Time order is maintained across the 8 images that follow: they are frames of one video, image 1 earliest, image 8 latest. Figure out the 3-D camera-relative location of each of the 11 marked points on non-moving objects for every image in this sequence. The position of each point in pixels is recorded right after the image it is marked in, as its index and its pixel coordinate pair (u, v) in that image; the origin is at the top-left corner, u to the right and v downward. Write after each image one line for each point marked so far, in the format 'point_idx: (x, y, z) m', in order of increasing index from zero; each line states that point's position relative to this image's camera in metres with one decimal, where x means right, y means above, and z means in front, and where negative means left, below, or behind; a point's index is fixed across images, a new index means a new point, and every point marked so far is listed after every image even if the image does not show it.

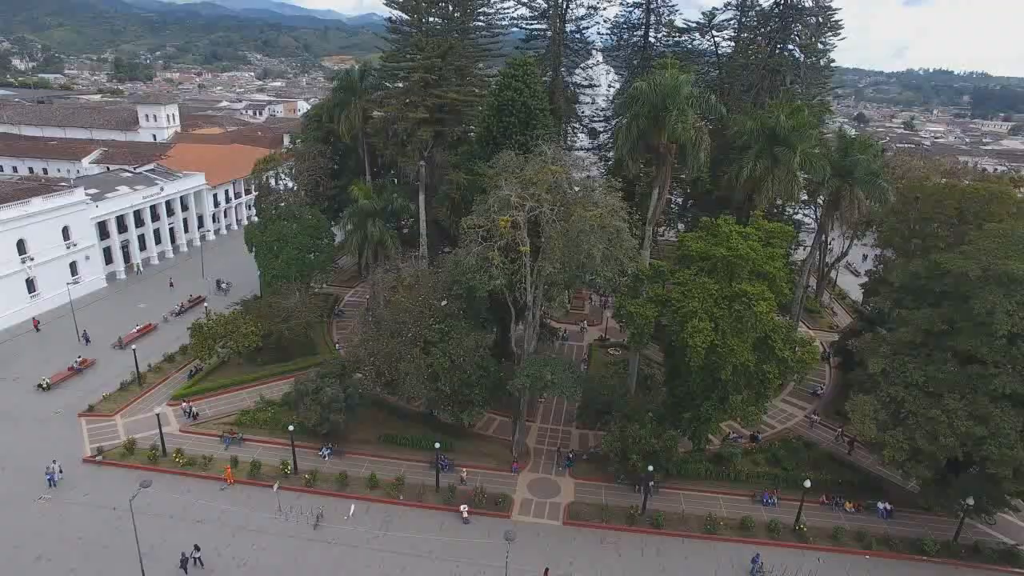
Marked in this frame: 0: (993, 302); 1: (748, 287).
0: (+15.3, -0.4, +19.1) m
1: (+7.4, +0.1, +19.0) m
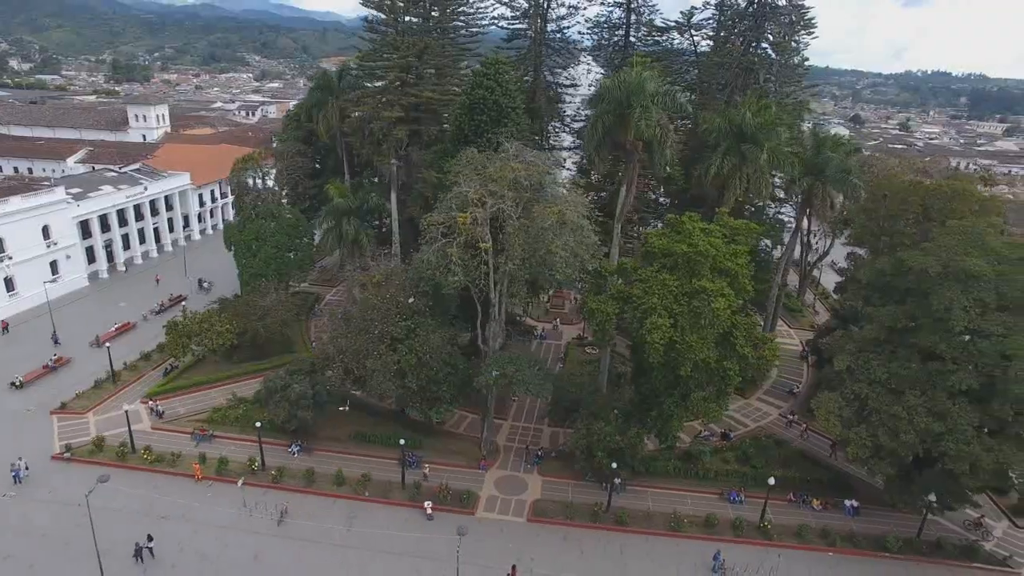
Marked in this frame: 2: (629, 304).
0: (+14.0, -0.3, +19.1) m
1: (+6.2, +0.2, +19.1) m
2: (+3.9, -0.5, +19.9) m
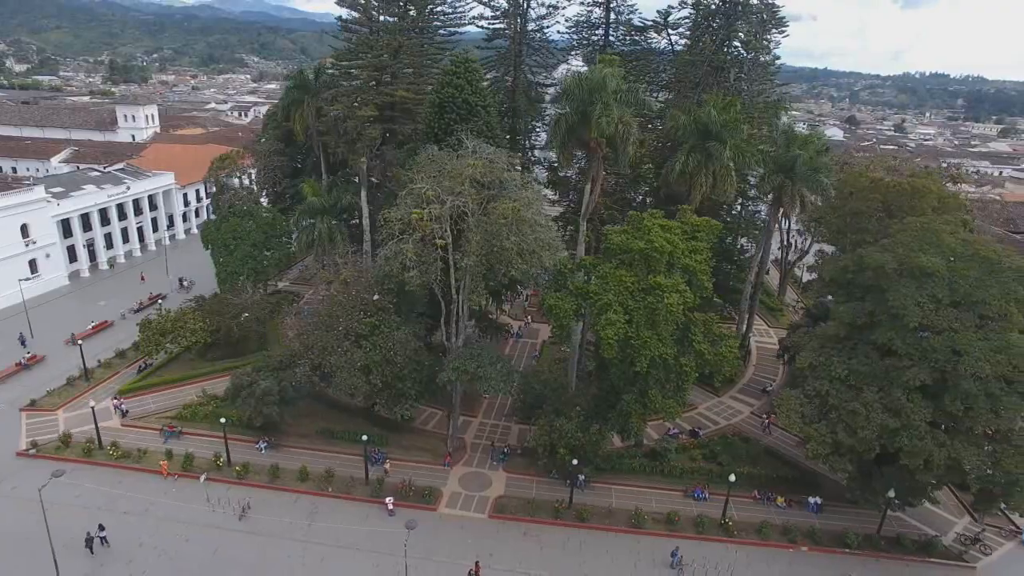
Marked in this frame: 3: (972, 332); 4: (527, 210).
0: (+12.6, -0.2, +19.2) m
1: (+4.8, +0.3, +19.2) m
2: (+2.5, -0.4, +20.0) m
3: (+14.1, -1.3, +18.3) m
4: (+0.4, +2.6, +19.9) m
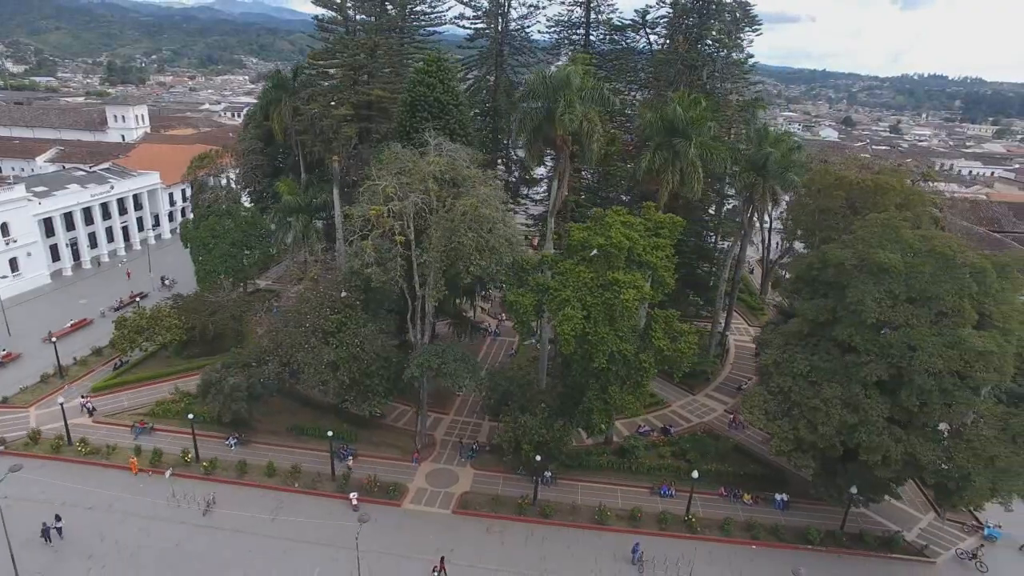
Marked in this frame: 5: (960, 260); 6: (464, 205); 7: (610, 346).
0: (+11.3, -0.1, +19.3) m
1: (+3.4, +0.4, +19.3) m
2: (+1.2, -0.3, +20.1) m
3: (+12.8, -1.2, +18.4) m
4: (-0.9, +2.7, +20.0) m
5: (+14.1, +0.9, +18.8) m
6: (-1.6, +2.8, +19.8) m
7: (+3.1, -1.8, +19.1) m
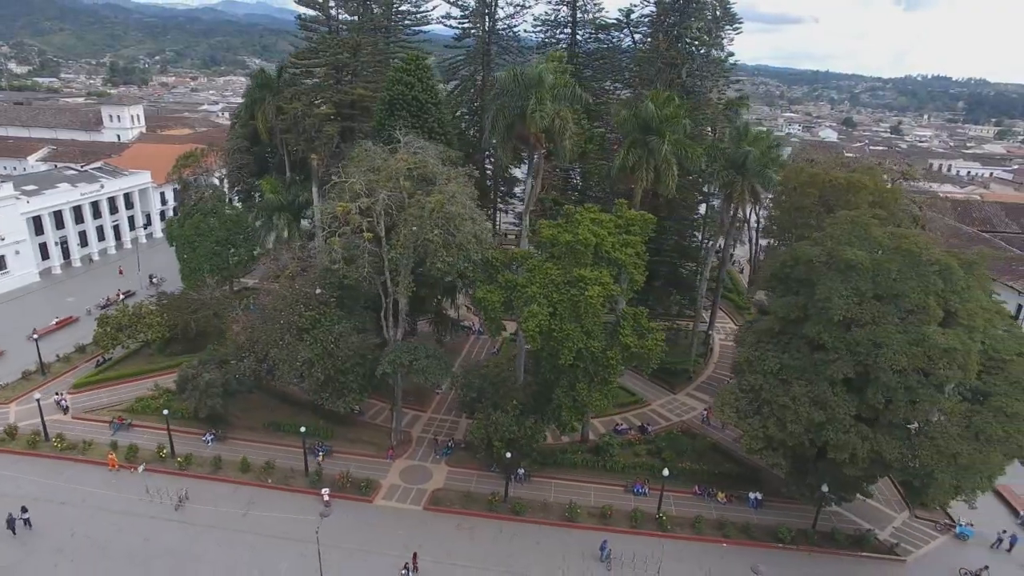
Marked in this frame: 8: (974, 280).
0: (+10.2, 0.0, +19.3) m
1: (+2.4, +0.5, +19.3) m
2: (+0.1, -0.2, +20.1) m
3: (+11.7, -1.1, +18.4) m
4: (-2.0, +2.8, +20.0) m
5: (+13.0, +1.0, +18.8) m
6: (-2.7, +2.9, +19.9) m
7: (+2.0, -1.7, +19.1) m
8: (+14.8, +0.3, +19.2) m
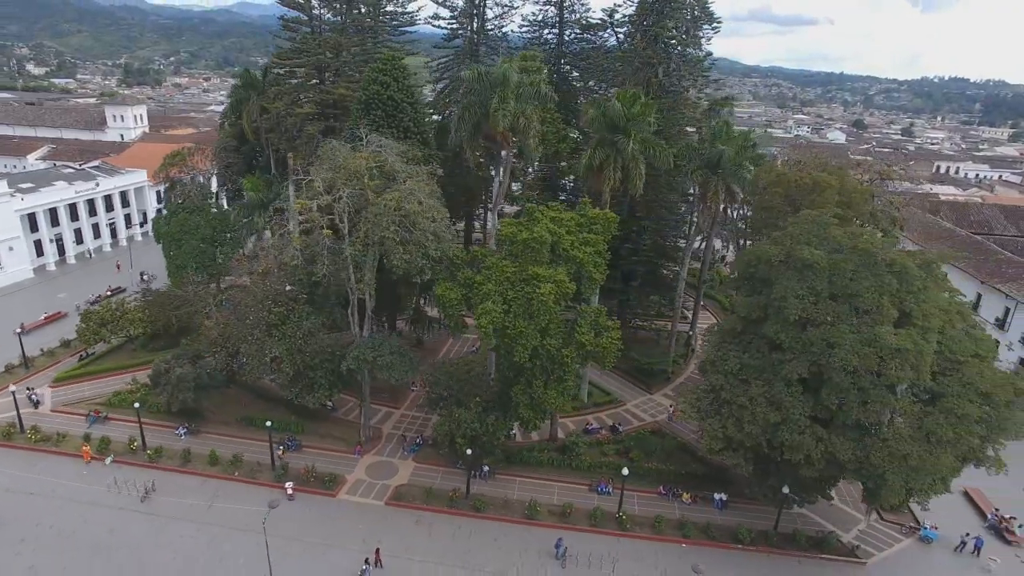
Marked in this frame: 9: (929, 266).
0: (+8.8, 0.0, +19.2) m
1: (+0.9, +0.6, +19.4) m
2: (-1.3, -0.1, +20.3) m
3: (+10.2, -1.1, +18.3) m
4: (-3.4, +2.9, +20.2) m
5: (+11.5, +1.0, +18.7) m
6: (-4.1, +3.0, +20.0) m
7: (+0.6, -1.6, +19.2) m
8: (+13.4, +0.3, +19.1) m
9: (+13.5, +0.7, +19.2) m
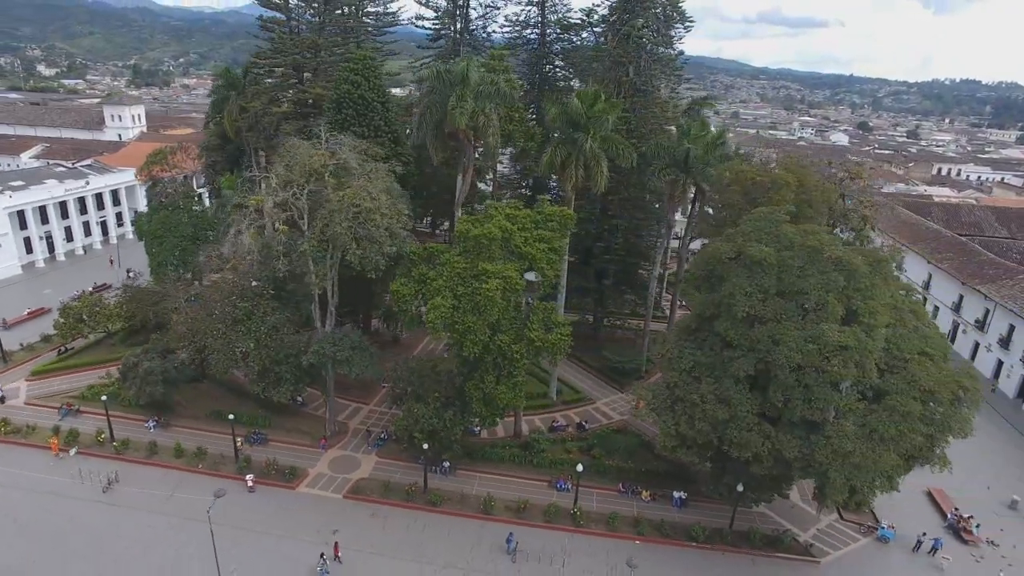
0: (+7.2, +0.1, +19.3) m
1: (-0.7, +0.7, +19.5) m
2: (-2.9, +0.1, +20.4) m
3: (+8.6, -1.0, +18.3) m
4: (-5.0, +3.1, +20.4) m
5: (+9.9, +1.0, +18.7) m
6: (-5.7, +3.2, +20.3) m
7: (-1.1, -1.5, +19.3) m
8: (+11.8, +0.3, +19.0) m
9: (+11.8, +0.8, +19.2) m
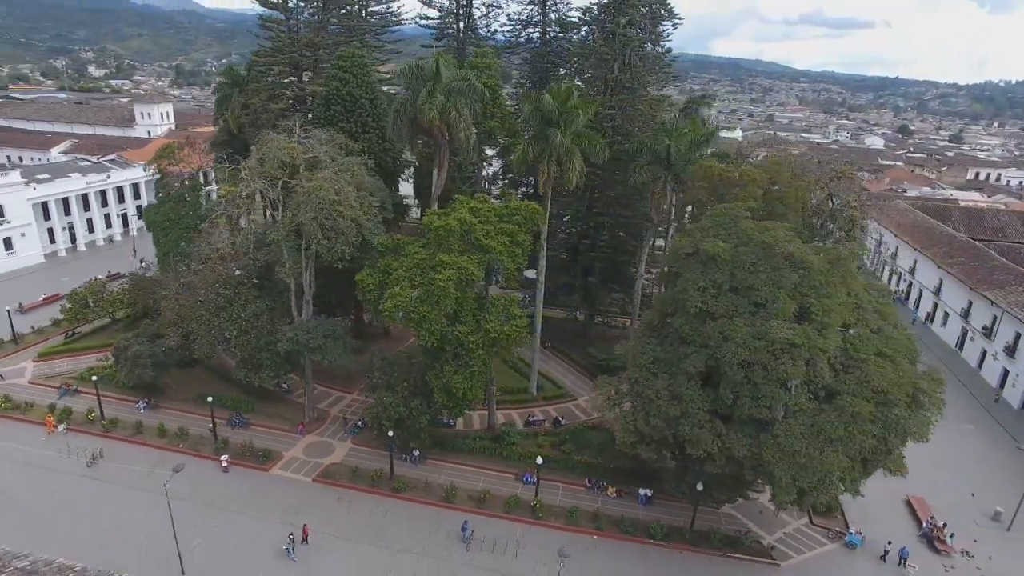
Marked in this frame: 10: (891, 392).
0: (+5.7, +0.2, +19.2) m
1: (-2.1, +1.0, +19.9) m
2: (-4.3, +0.4, +20.9) m
3: (+7.1, -0.9, +18.1) m
4: (-6.3, +3.5, +21.0) m
5: (+8.5, +1.1, +18.4) m
6: (-7.0, +3.5, +20.9) m
7: (-2.5, -1.2, +19.7) m
8: (+10.3, +0.4, +18.7) m
9: (+10.4, +0.8, +18.8) m
10: (+11.1, -3.0, +17.4) m
